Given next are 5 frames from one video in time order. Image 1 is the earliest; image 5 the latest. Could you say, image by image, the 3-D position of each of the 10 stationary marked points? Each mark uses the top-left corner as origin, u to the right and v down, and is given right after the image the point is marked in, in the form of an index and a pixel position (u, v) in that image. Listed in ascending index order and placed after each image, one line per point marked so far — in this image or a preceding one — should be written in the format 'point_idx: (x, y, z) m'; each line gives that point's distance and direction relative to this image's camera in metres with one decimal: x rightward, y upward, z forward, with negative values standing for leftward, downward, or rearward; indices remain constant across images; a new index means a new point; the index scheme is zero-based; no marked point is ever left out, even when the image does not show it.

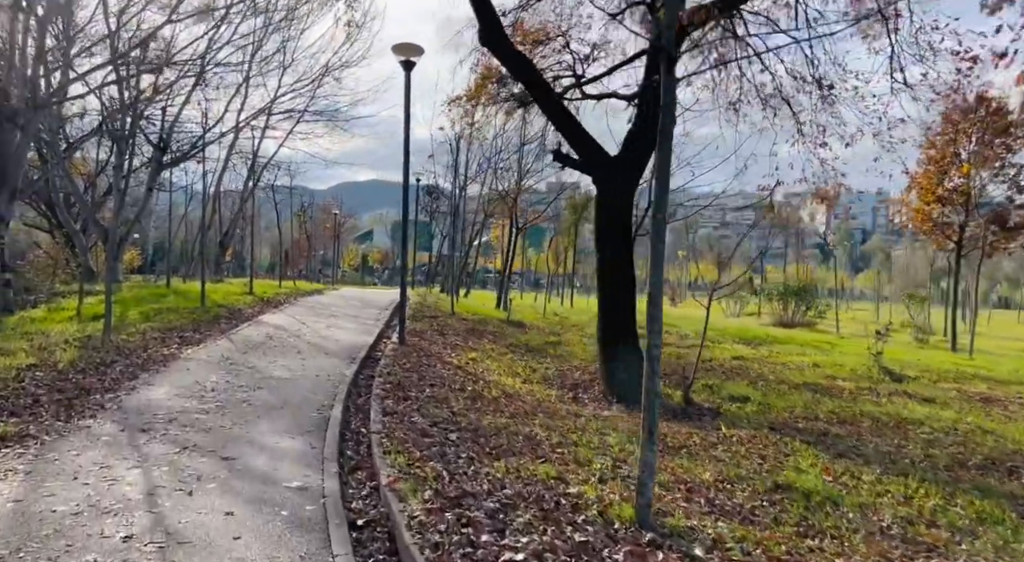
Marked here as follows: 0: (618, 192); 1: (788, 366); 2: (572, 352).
0: (+1.5, +1.3, +9.8) m
1: (+4.9, -1.5, +12.3) m
2: (+1.2, -1.4, +13.4) m
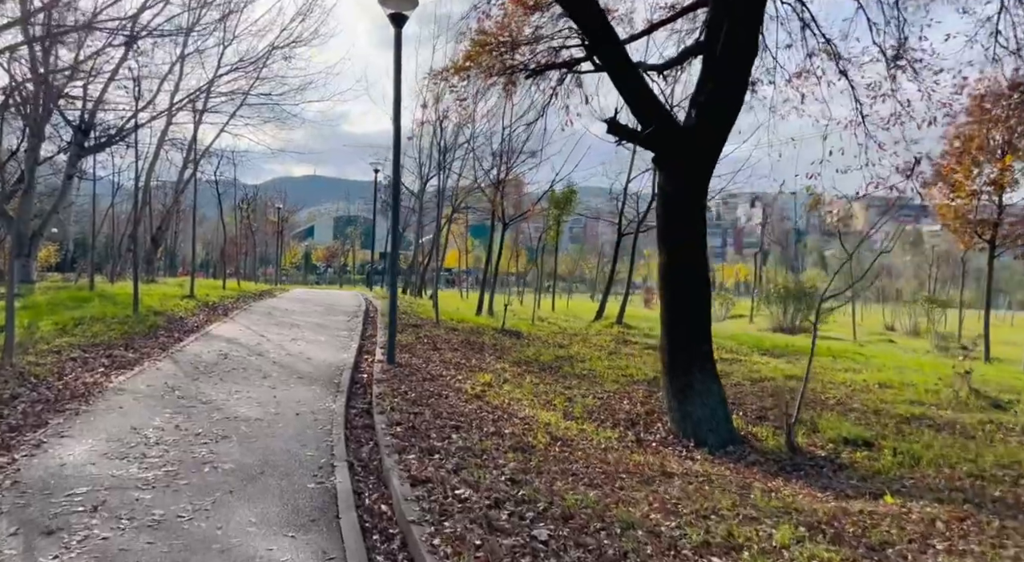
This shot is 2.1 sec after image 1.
0: (+1.9, +1.2, +7.7) m
1: (+5.1, -1.6, +10.5) m
2: (+1.4, -1.5, +11.2) m
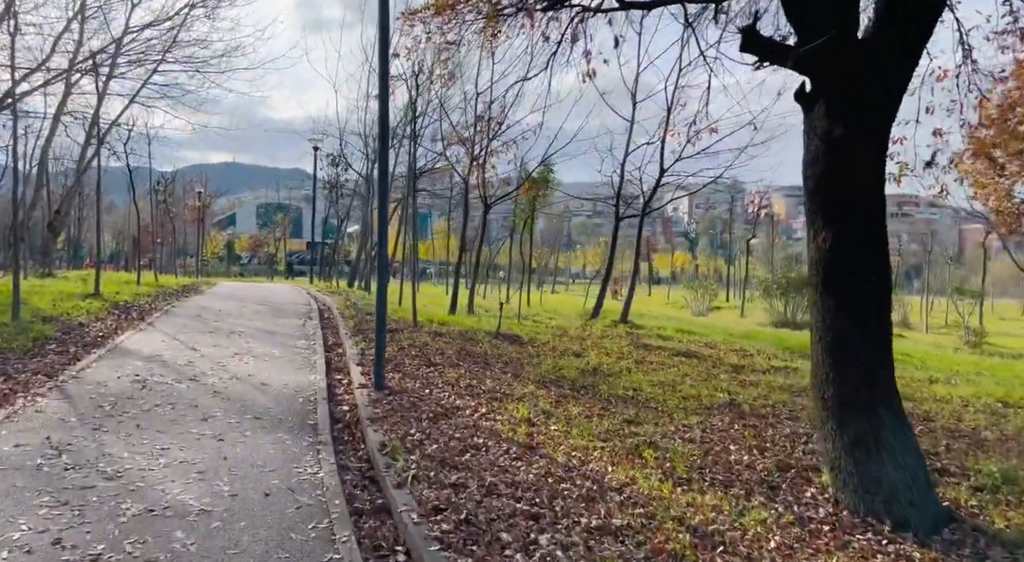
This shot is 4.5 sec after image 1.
0: (+2.6, +1.2, +5.1) m
1: (+5.5, -1.5, +8.3) m
2: (+1.7, -1.4, +8.7) m
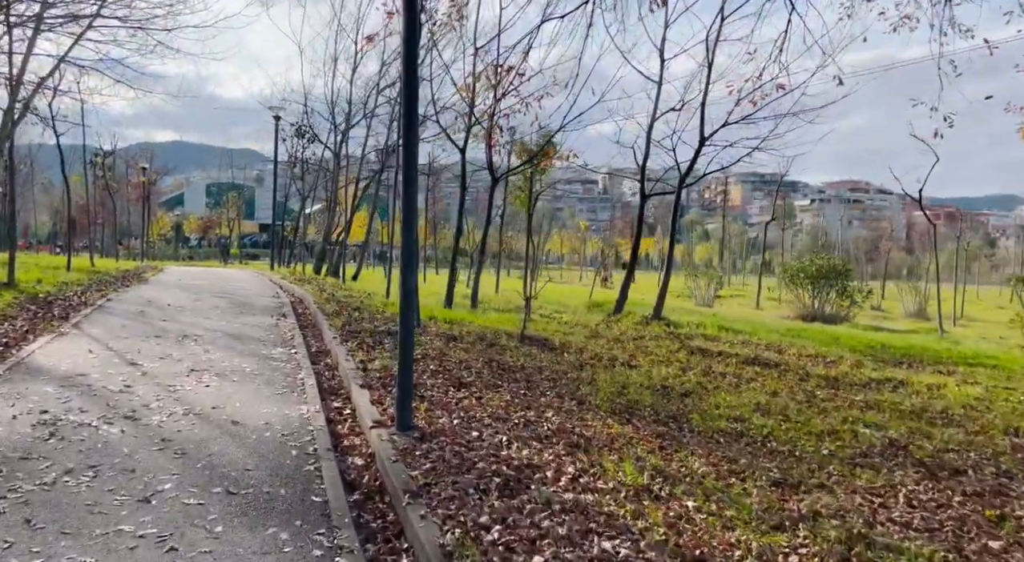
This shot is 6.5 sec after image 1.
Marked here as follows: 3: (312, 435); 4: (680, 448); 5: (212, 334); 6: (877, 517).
0: (+3.5, +1.2, +2.9) m
1: (+6.2, -1.5, +6.2) m
2: (+2.3, -1.4, +6.4) m
3: (-1.6, -1.2, +5.6) m
4: (+1.4, -1.4, +5.7) m
5: (-4.0, -0.7, +9.3) m
6: (+2.3, -1.5, +4.4) m
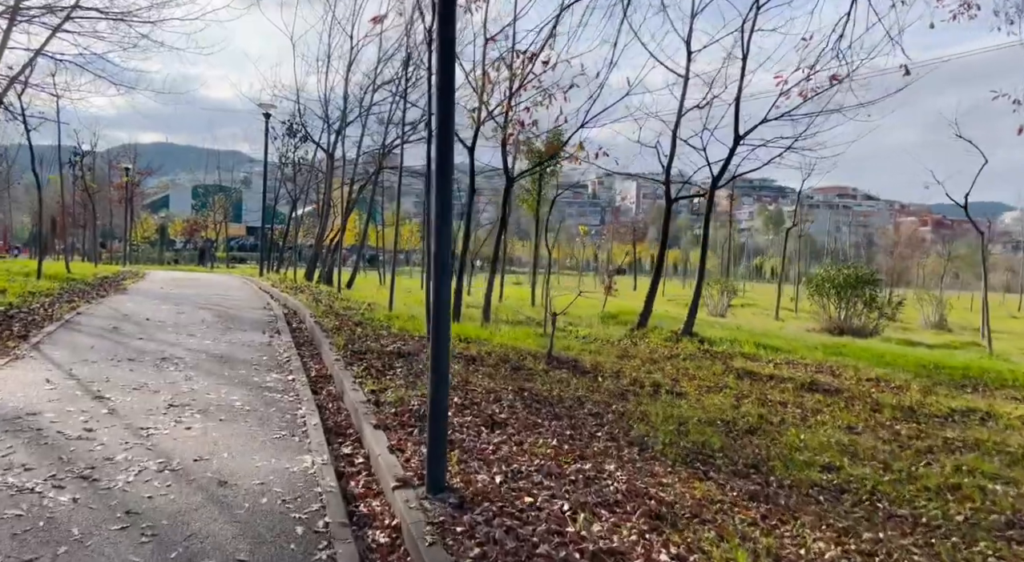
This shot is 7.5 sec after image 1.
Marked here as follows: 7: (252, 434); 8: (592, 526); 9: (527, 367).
0: (+3.9, +1.0, +1.8) m
1: (+6.5, -1.6, +5.2) m
2: (+2.7, -1.6, +5.3) m
3: (-1.2, -1.4, +4.4) m
4: (+1.8, -1.5, +4.5) m
5: (-3.7, -0.9, +8.0) m
6: (+2.7, -1.6, +3.3) m
7: (-2.1, -1.2, +5.6) m
8: (+0.5, -1.4, +4.1) m
9: (+0.2, -1.0, +8.3) m
